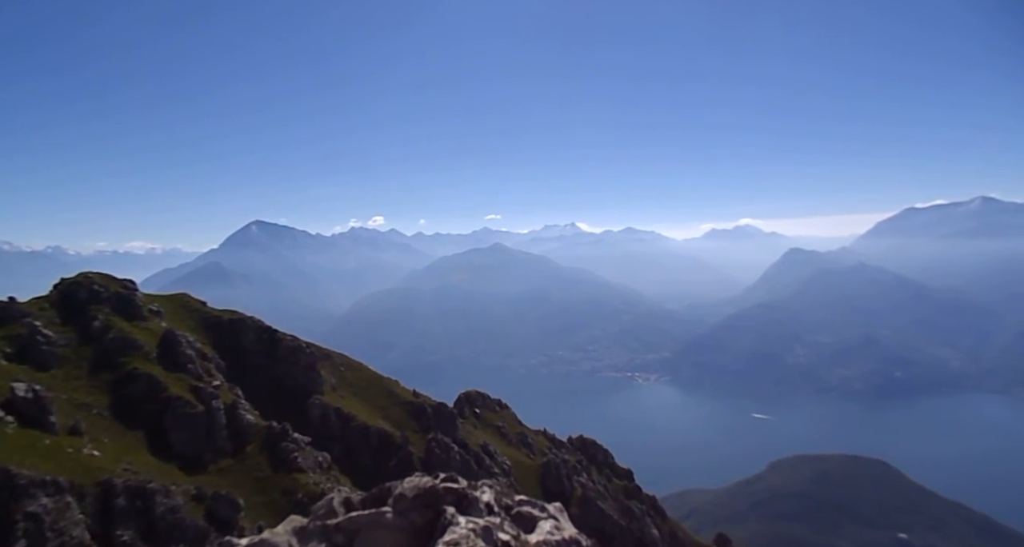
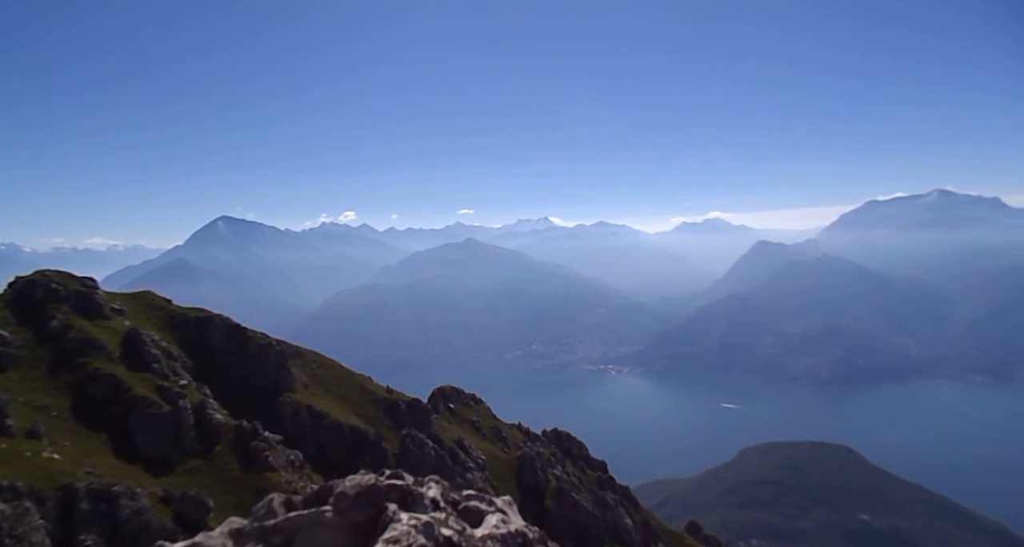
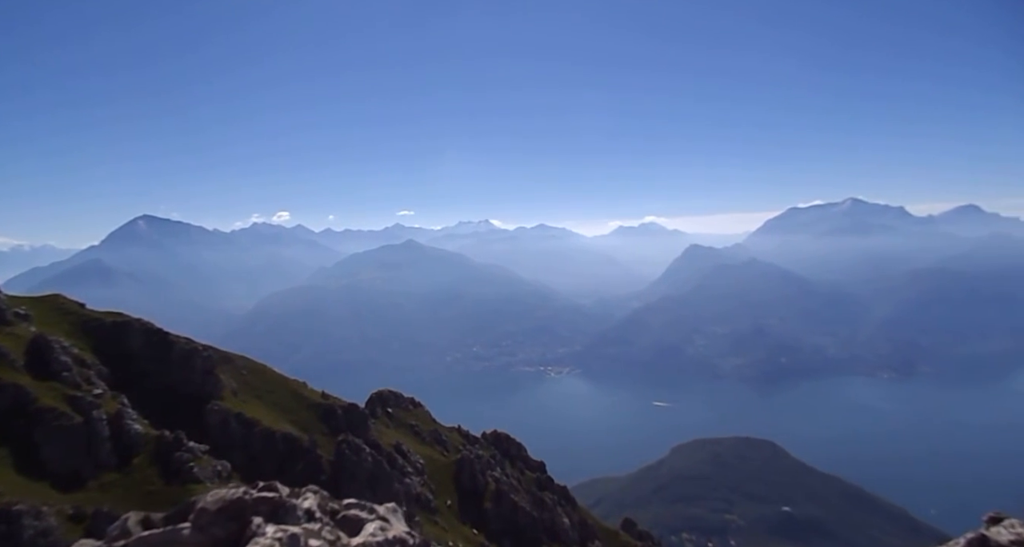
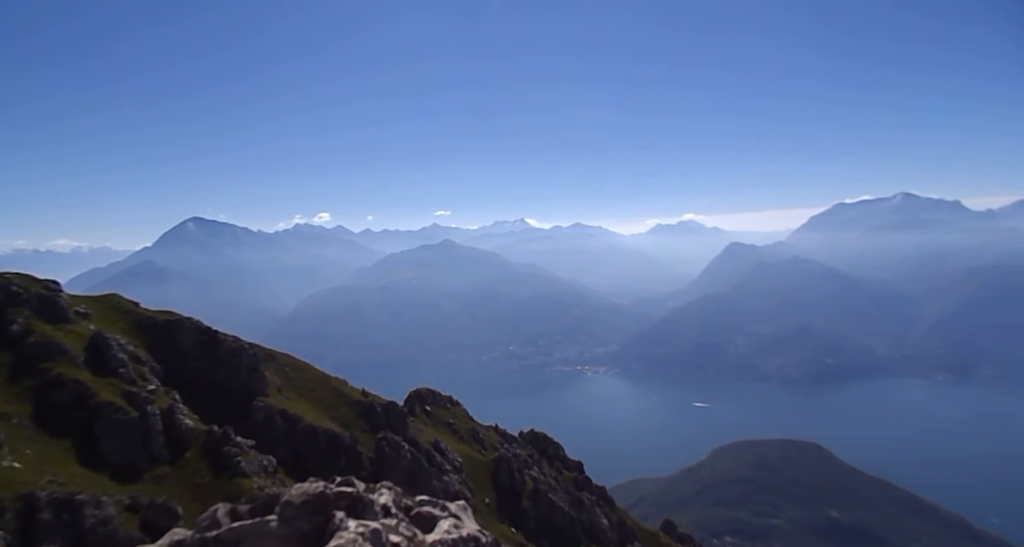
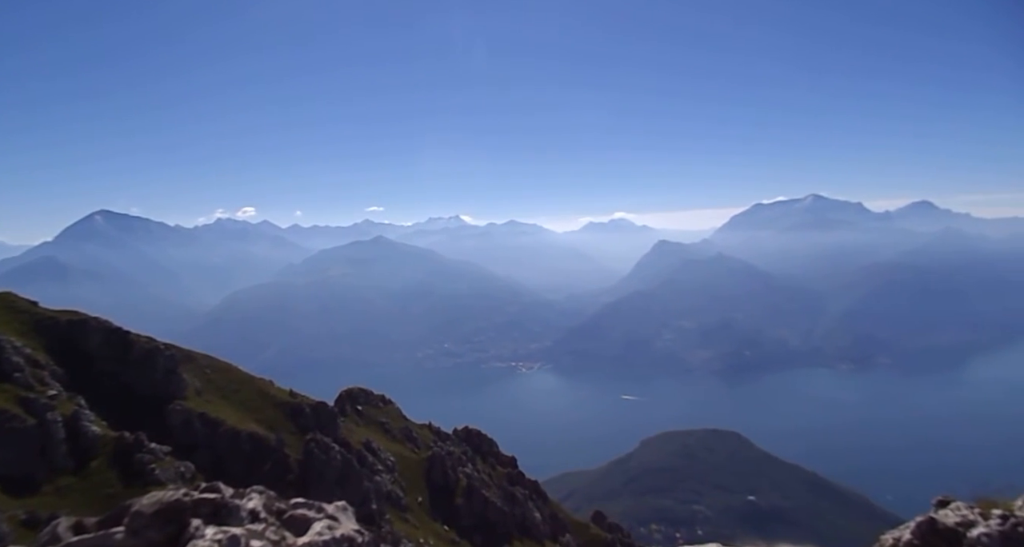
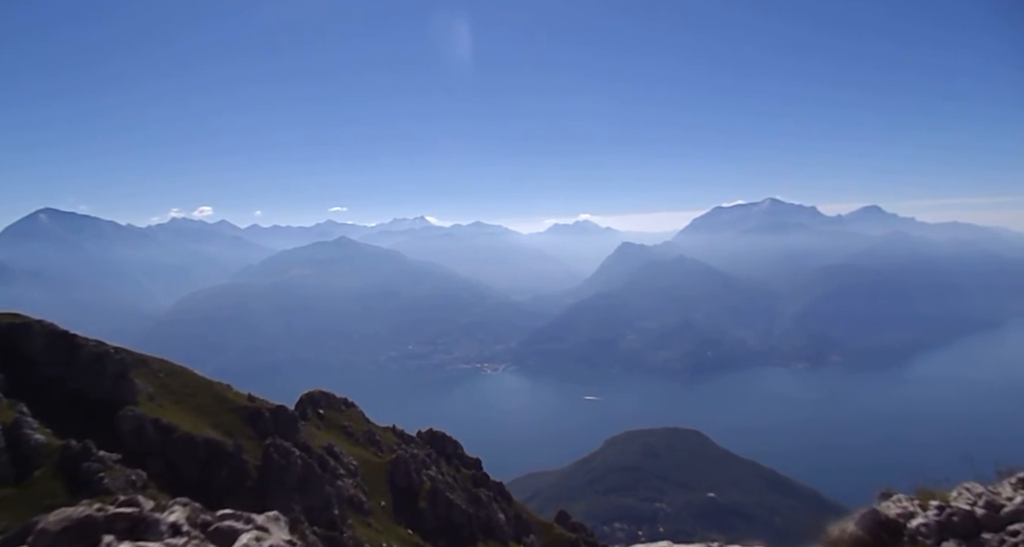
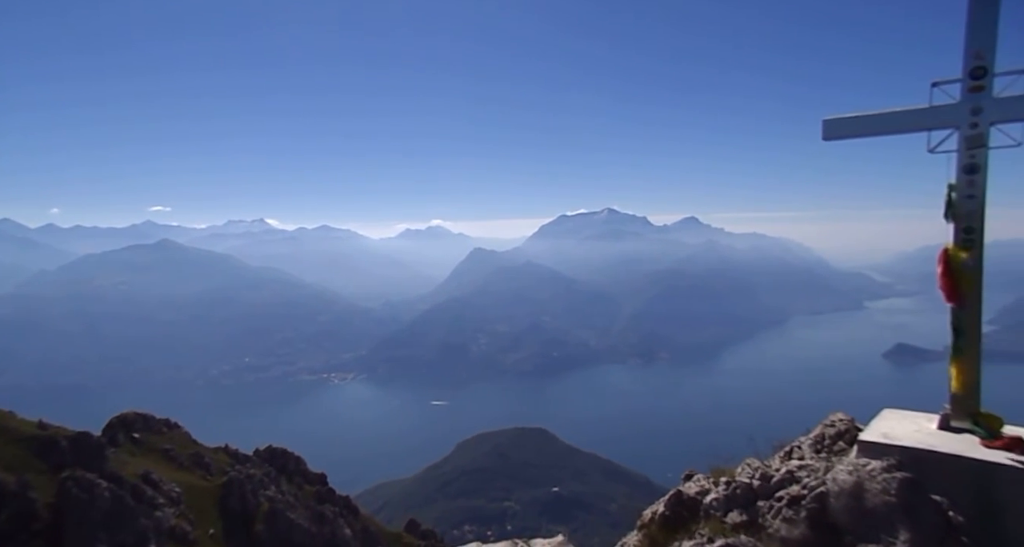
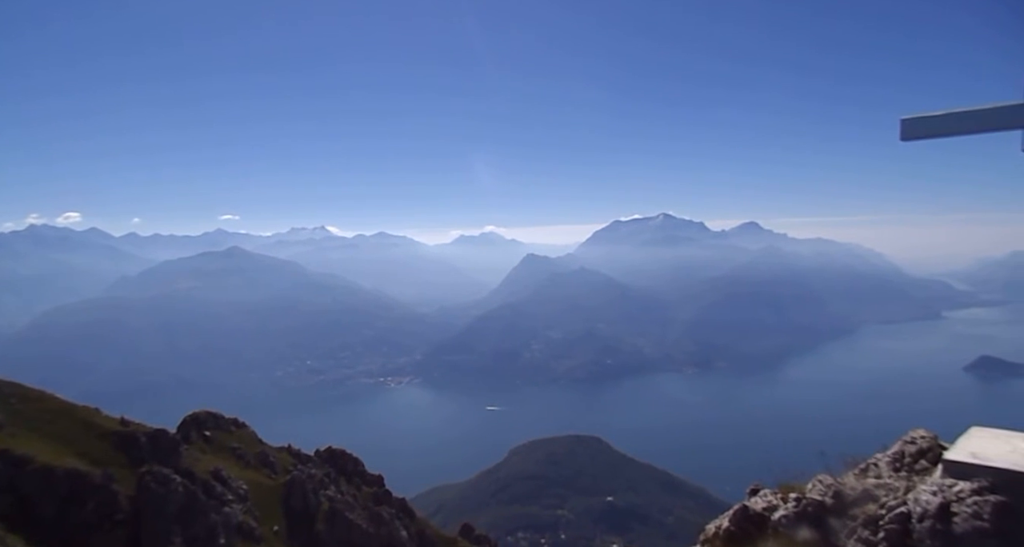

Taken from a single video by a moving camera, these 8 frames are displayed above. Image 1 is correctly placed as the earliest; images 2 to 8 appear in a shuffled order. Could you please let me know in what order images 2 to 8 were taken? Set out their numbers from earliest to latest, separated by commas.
2, 4, 3, 5, 6, 8, 7
